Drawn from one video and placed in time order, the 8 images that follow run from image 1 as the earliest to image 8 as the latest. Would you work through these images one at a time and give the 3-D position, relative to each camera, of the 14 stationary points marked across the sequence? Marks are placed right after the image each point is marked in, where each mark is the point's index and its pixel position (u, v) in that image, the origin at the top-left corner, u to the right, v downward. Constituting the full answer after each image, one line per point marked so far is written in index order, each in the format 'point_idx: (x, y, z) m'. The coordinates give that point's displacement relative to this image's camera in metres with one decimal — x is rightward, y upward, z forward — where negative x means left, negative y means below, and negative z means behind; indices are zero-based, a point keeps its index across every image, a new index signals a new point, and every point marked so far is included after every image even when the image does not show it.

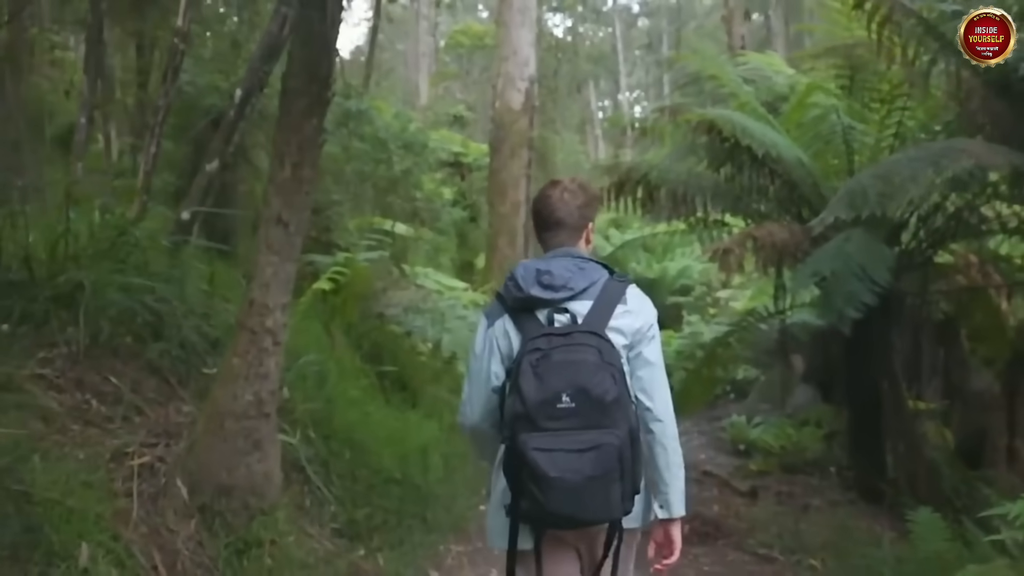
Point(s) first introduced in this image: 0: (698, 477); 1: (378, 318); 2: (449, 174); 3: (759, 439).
0: (+1.2, -1.2, +6.6) m
1: (-0.8, -0.2, +6.3) m
2: (-0.8, +1.4, +12.7) m
3: (+1.9, -1.2, +7.9) m
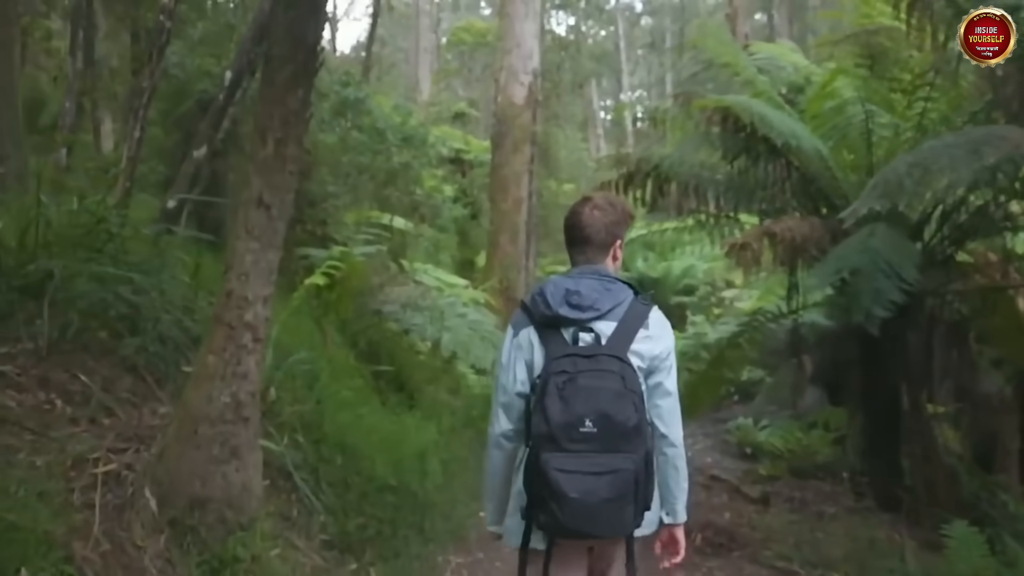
0: (+1.2, -1.2, +6.4) m
1: (-0.8, -0.2, +6.0) m
2: (-0.7, +1.4, +12.5) m
3: (+1.9, -1.2, +7.7) m
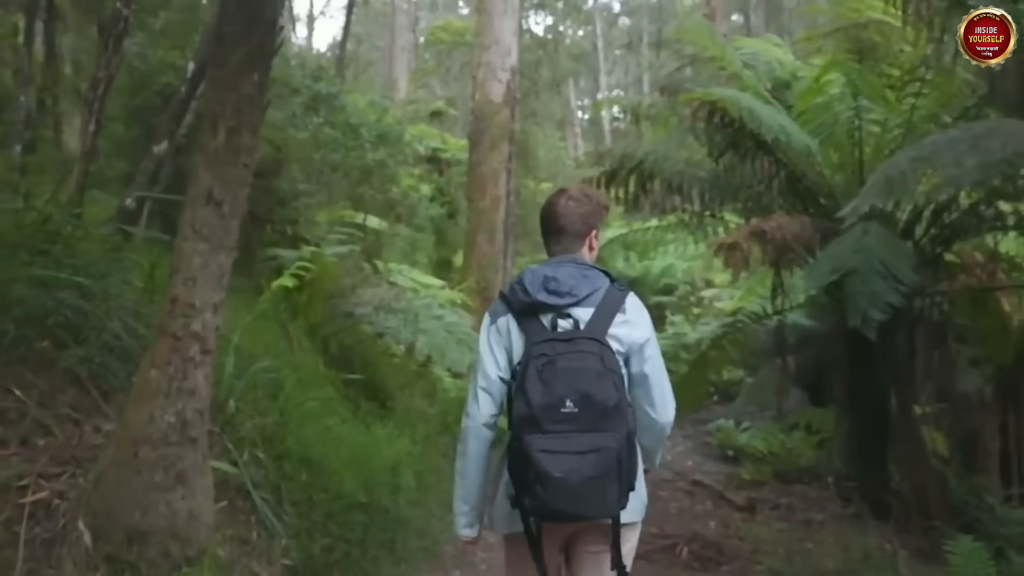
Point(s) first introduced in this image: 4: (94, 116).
0: (+1.1, -1.2, +6.2) m
1: (-1.0, -0.2, +5.8) m
2: (-1.0, +1.4, +12.3) m
3: (+1.7, -1.2, +7.5) m
4: (-1.8, +0.8, +4.4) m
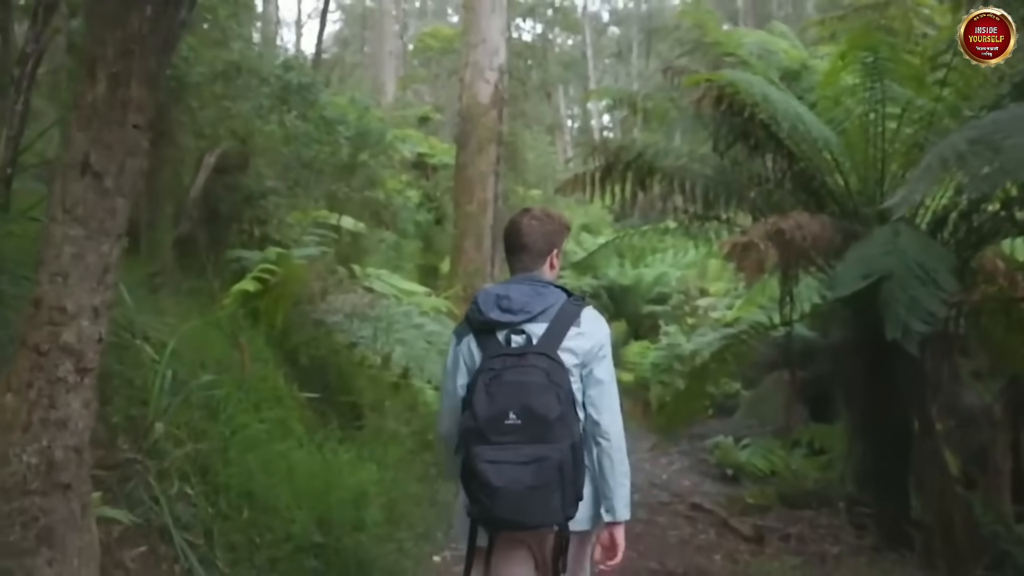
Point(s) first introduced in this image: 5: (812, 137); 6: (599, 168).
0: (+1.0, -1.3, +5.7) m
1: (-1.0, -0.2, +5.3) m
2: (-1.1, +1.3, +11.8) m
3: (+1.6, -1.2, +7.1) m
4: (-1.9, +0.7, +4.0) m
5: (+1.3, +0.7, +4.5) m
6: (+0.4, +0.6, +4.9) m
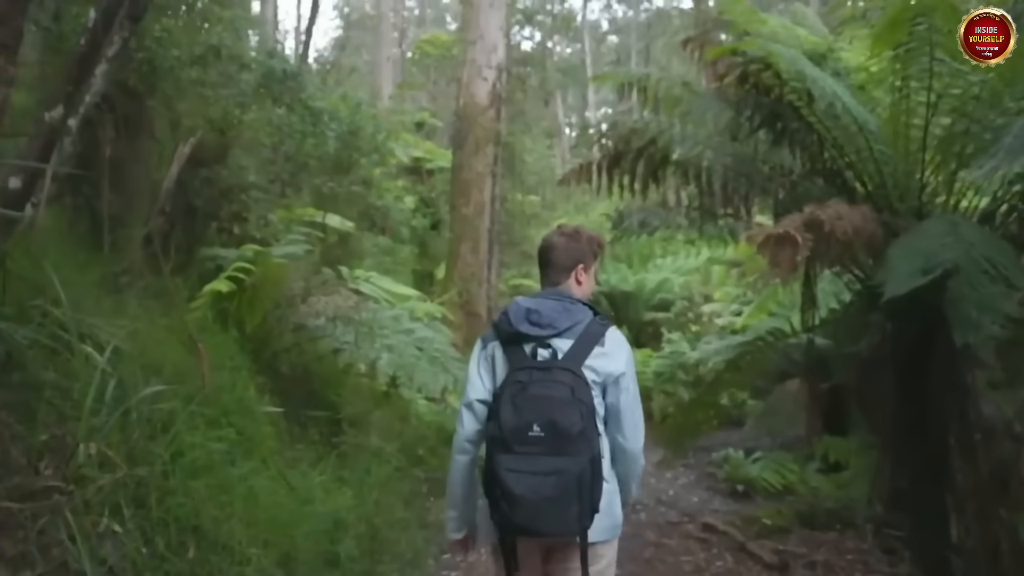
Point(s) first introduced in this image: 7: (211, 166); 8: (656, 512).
0: (+1.0, -1.3, +5.3) m
1: (-1.0, -0.2, +4.9) m
2: (-1.2, +1.2, +11.4) m
3: (+1.6, -1.2, +6.6) m
4: (-1.9, +0.7, +3.5) m
5: (+1.3, +0.7, +4.1) m
6: (+0.4, +0.6, +4.5) m
7: (-1.5, +0.6, +5.2) m
8: (+0.9, -1.3, +6.1) m
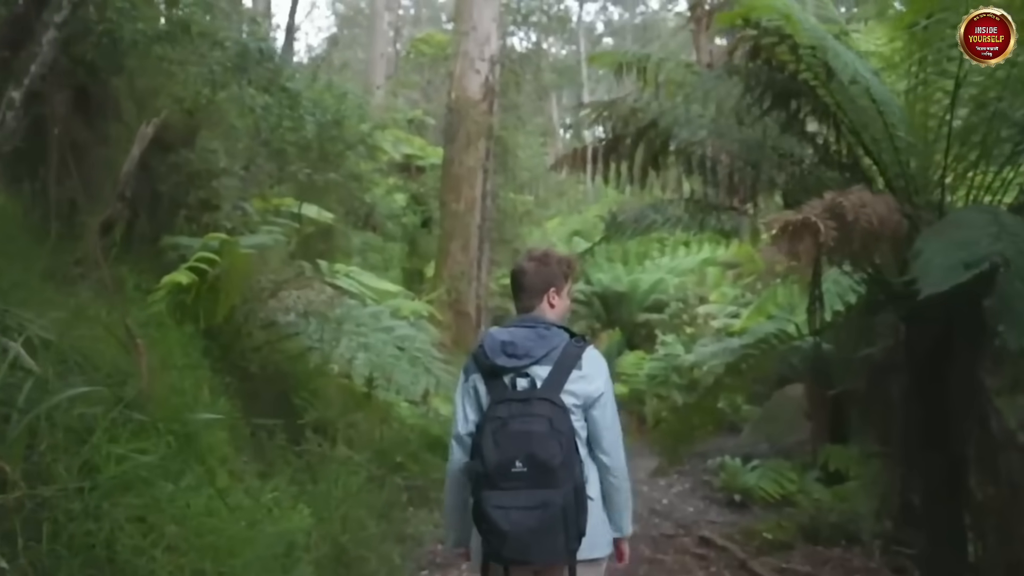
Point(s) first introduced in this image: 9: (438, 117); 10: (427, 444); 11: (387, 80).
0: (+0.9, -1.3, +4.9) m
1: (-1.1, -0.2, +4.6) m
2: (-1.3, +1.3, +11.0) m
3: (+1.5, -1.2, +6.3) m
4: (-1.9, +0.8, +3.2) m
5: (+1.3, +0.7, +3.7) m
6: (+0.4, +0.6, +4.2) m
7: (-1.6, +0.7, +4.8) m
8: (+0.8, -1.3, +5.7) m
9: (-1.0, +2.4, +14.3) m
10: (-0.4, -0.8, +5.3) m
11: (-1.9, +3.2, +15.7) m
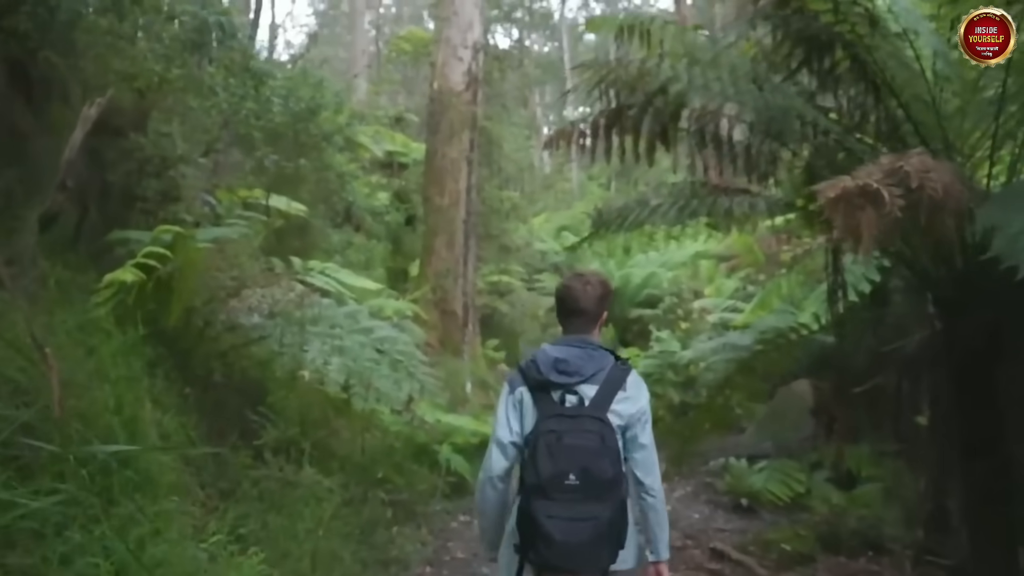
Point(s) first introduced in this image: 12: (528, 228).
0: (+0.9, -1.2, +4.5) m
1: (-1.1, -0.2, +4.1) m
2: (-1.4, +1.3, +10.6) m
3: (+1.5, -1.2, +5.9) m
4: (-1.9, +0.8, +2.7) m
5: (+1.2, +0.7, +3.3) m
6: (+0.3, +0.6, +3.7) m
7: (-1.6, +0.7, +4.4) m
8: (+0.8, -1.3, +5.3) m
9: (-1.3, +2.5, +13.9) m
10: (-0.5, -0.8, +4.9) m
11: (-2.2, +3.3, +15.2) m
12: (+0.2, +0.7, +11.9) m
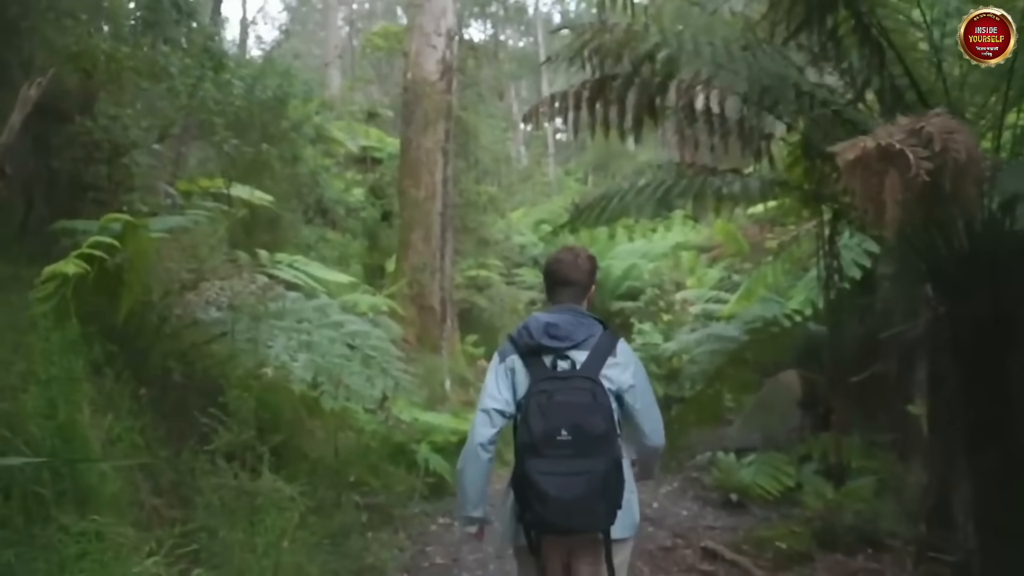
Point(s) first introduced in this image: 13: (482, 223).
0: (+0.8, -1.2, +4.3) m
1: (-1.2, -0.1, +3.8) m
2: (-1.6, +1.3, +10.3) m
3: (+1.4, -1.1, +5.7) m
4: (-2.0, +0.8, +2.4) m
5: (+1.2, +0.8, +3.1) m
6: (+0.2, +0.7, +3.5) m
7: (-1.7, +0.7, +4.1) m
8: (+0.7, -1.2, +5.1) m
9: (-1.6, +2.5, +13.6) m
10: (-0.6, -0.8, +4.6) m
11: (-2.6, +3.3, +14.9) m
12: (-0.1, +0.8, +11.7) m
13: (-0.3, +0.7, +10.6) m
